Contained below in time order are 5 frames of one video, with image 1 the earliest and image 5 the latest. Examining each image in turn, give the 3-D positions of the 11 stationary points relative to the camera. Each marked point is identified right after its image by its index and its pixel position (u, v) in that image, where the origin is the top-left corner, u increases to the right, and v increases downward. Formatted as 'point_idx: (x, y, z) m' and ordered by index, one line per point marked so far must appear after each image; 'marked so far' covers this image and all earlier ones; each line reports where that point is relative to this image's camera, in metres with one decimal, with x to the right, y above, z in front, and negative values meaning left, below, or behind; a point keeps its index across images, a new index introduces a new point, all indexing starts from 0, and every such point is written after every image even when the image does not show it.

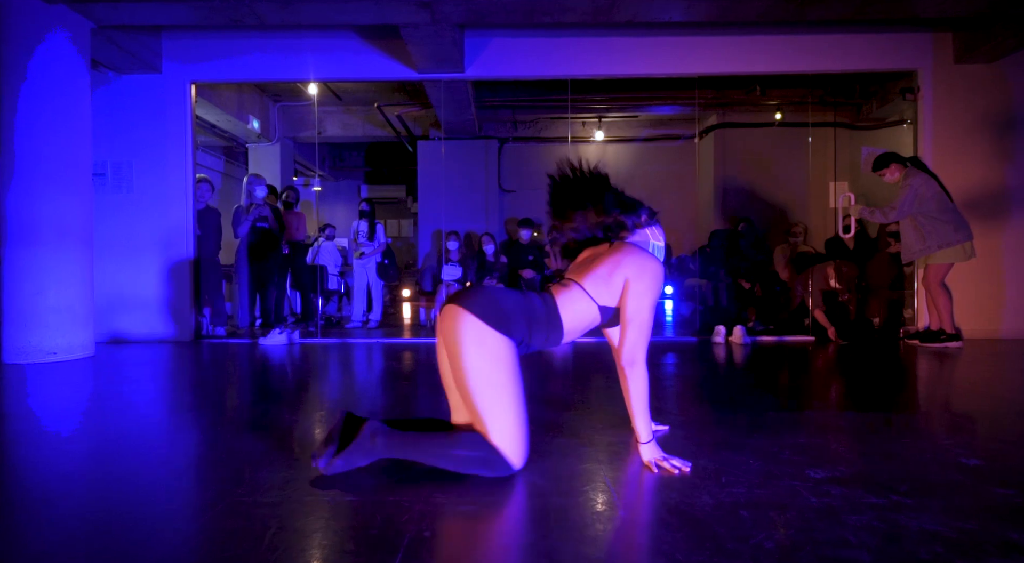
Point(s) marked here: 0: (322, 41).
0: (-1.9, +2.4, +6.7) m
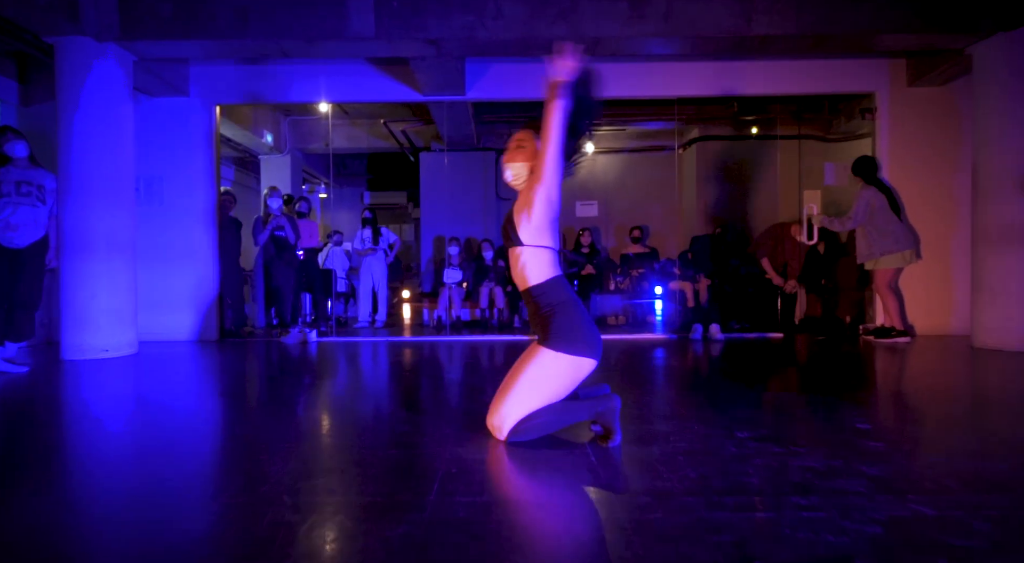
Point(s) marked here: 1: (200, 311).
0: (-2.0, +2.4, +7.3) m
1: (-3.5, -0.3, +7.3) m
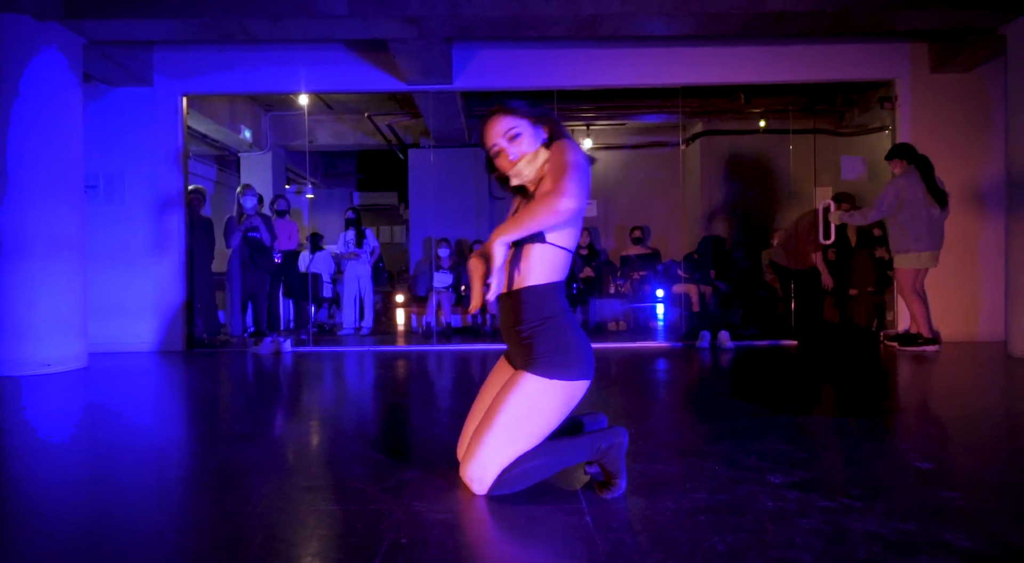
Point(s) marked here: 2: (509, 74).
0: (-2.1, +2.3, +6.8) m
1: (-3.5, -0.4, +6.7) m
2: (0.0, +2.1, +6.8) m
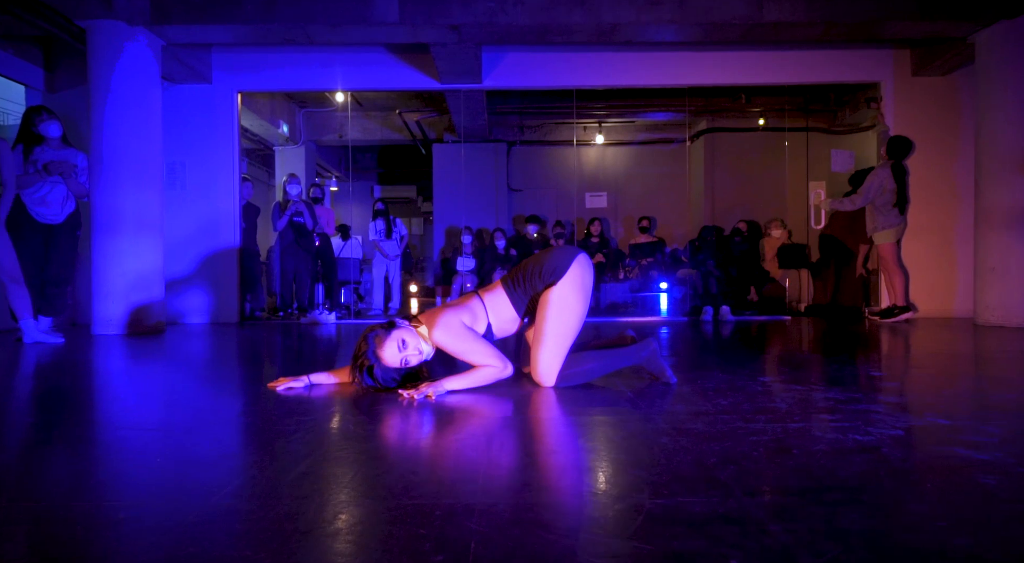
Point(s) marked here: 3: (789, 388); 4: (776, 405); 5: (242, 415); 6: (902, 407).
0: (-1.8, +2.6, +7.5) m
1: (-3.3, -0.1, +7.5) m
2: (+0.2, +2.4, +7.5) m
3: (+1.2, -0.5, +2.8) m
4: (+1.0, -0.5, +2.4) m
5: (-1.3, -0.6, +3.1) m
6: (+1.4, -0.5, +2.4) m
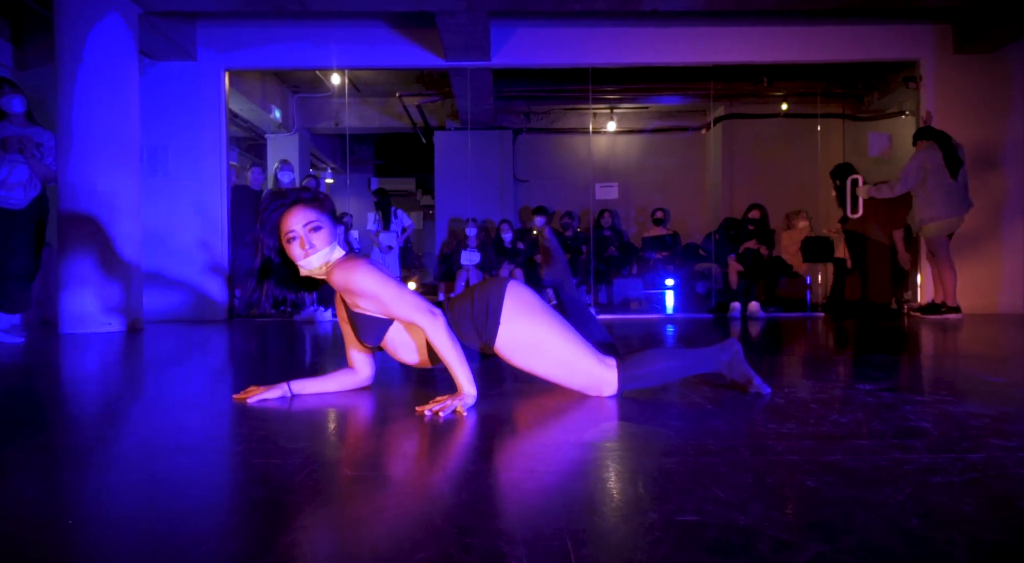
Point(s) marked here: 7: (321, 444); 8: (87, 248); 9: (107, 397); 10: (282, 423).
0: (-1.7, +2.6, +6.9) m
1: (-3.2, -0.1, +6.9) m
2: (+0.3, +2.4, +7.0) m
3: (+1.3, -0.4, +2.3) m
4: (+1.1, -0.4, +1.8) m
5: (-1.2, -0.6, +2.6) m
6: (+1.6, -0.4, +1.8) m
7: (-0.6, -0.6, +2.1) m
8: (-3.5, +0.2, +5.4) m
9: (-2.2, -0.6, +3.6) m
10: (-0.9, -0.6, +2.5) m
